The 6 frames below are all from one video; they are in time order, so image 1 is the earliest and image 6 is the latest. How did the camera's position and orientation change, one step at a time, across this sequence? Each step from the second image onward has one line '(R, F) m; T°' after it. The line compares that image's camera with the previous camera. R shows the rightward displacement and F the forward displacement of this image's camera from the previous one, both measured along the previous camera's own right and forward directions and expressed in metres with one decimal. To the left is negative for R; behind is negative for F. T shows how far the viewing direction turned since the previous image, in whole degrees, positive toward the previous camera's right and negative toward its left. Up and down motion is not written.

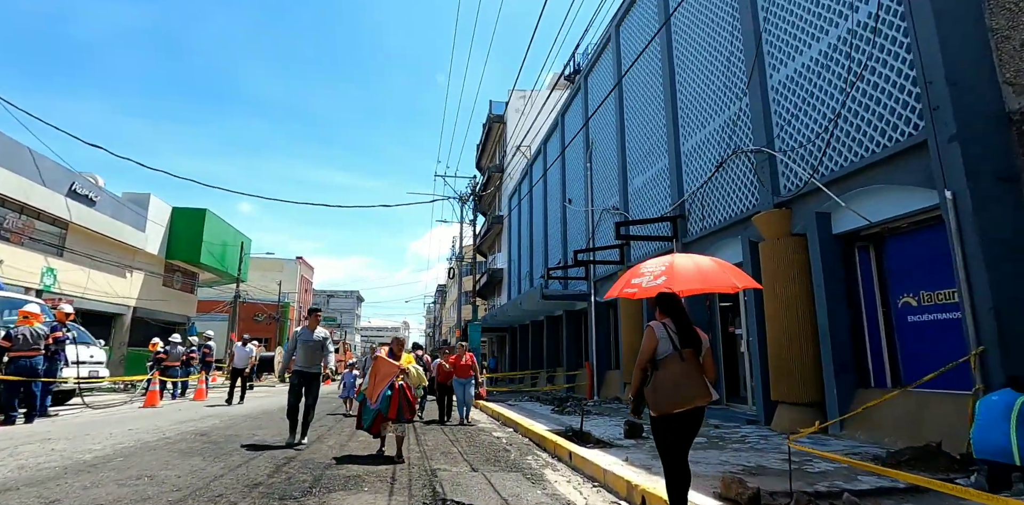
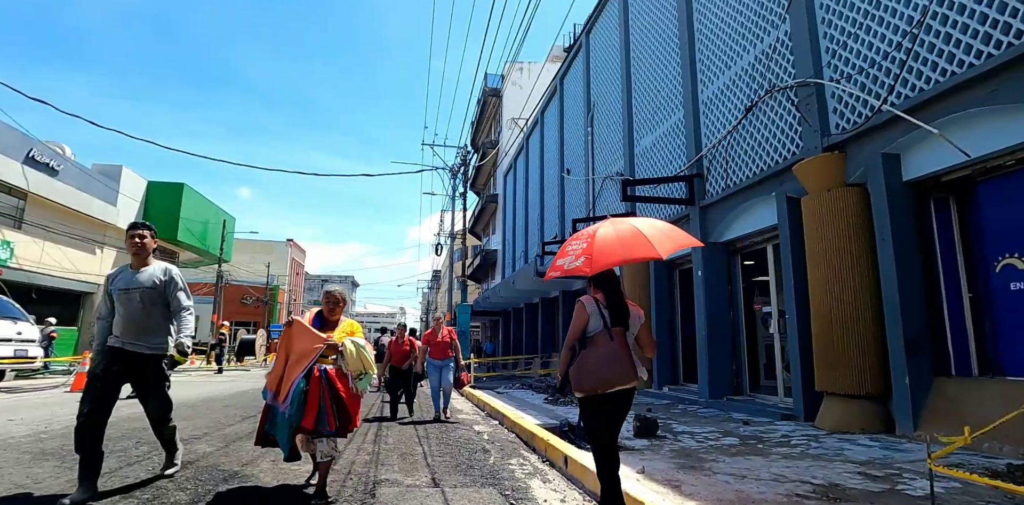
(+0.2, +1.6) m; 0°
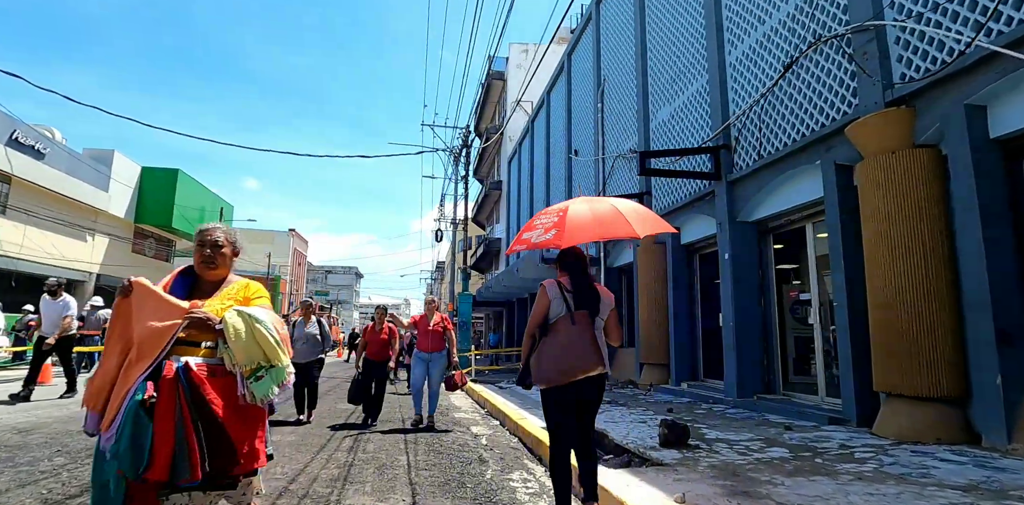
(0.0, +1.0) m; 0°
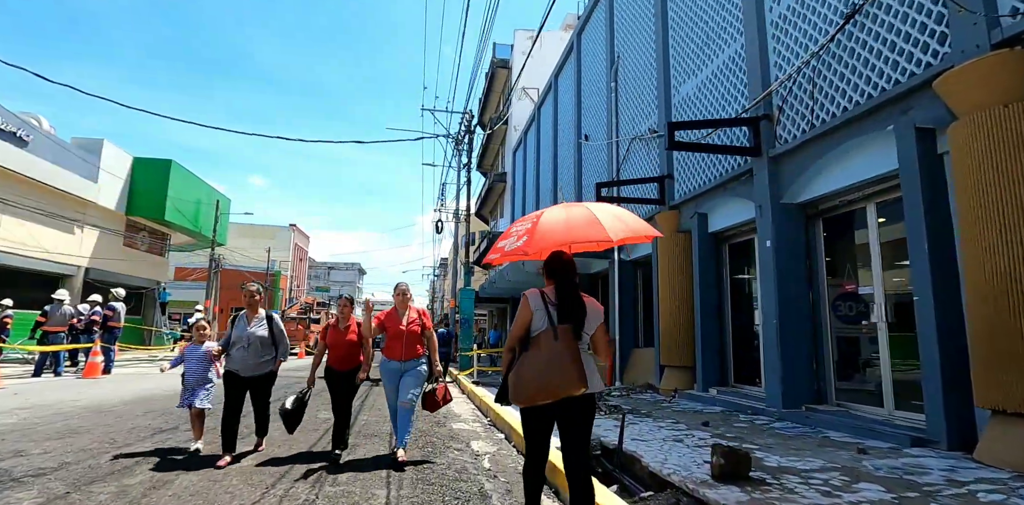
(0.0, +1.1) m; 0°
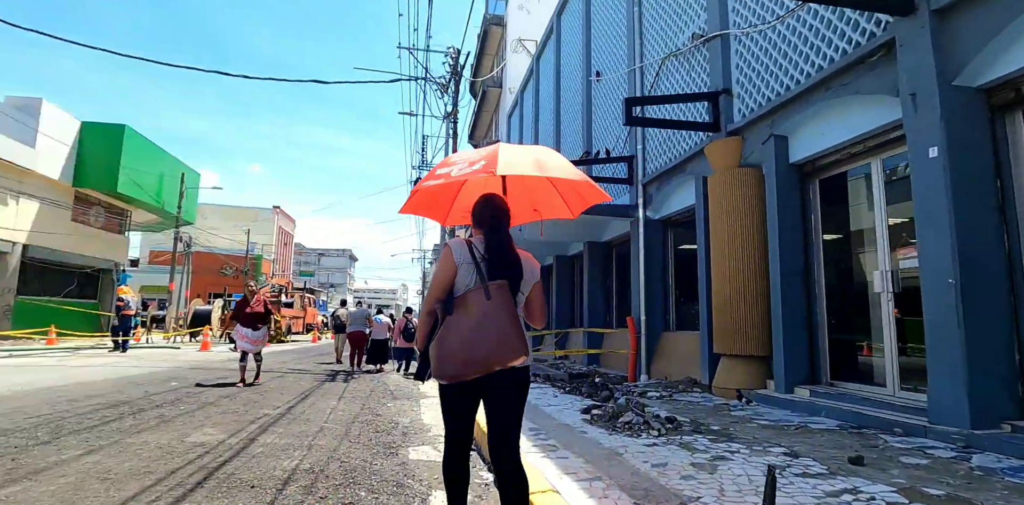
(0.0, +2.8) m; +1°
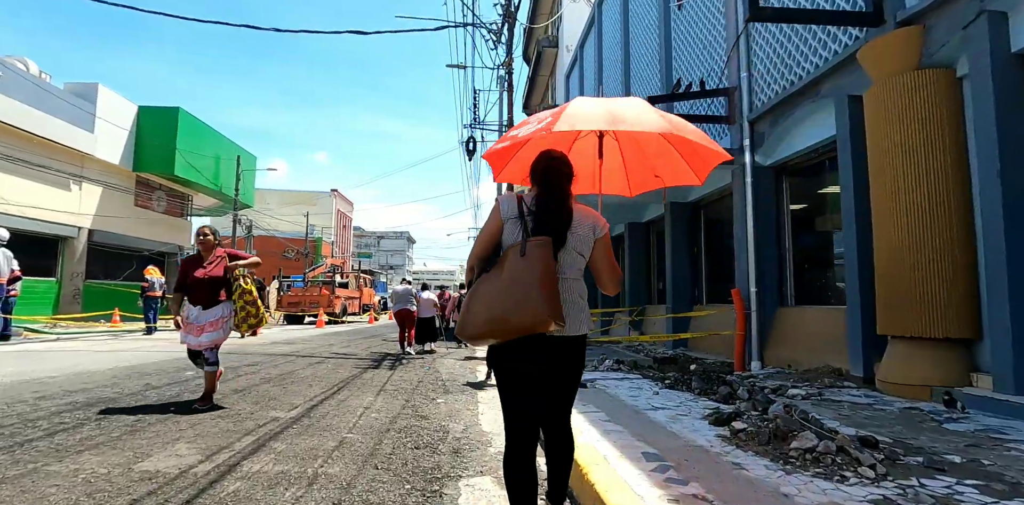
(-0.2, +1.6) m; -6°
